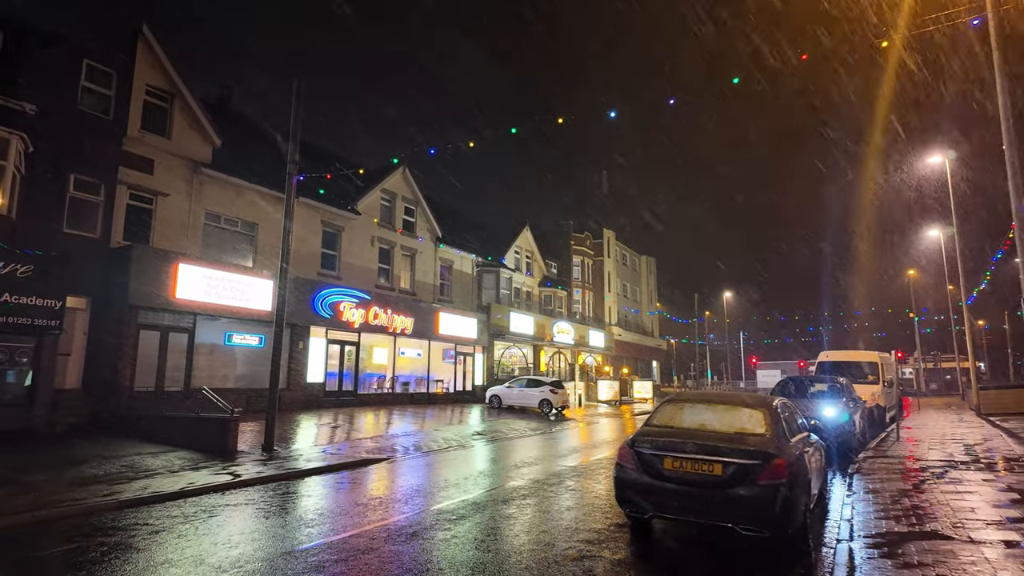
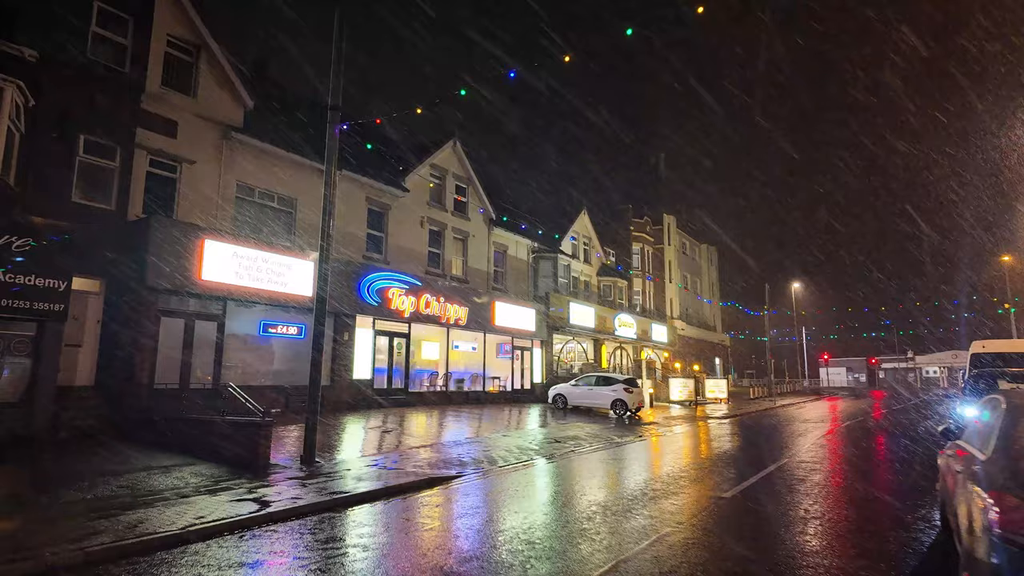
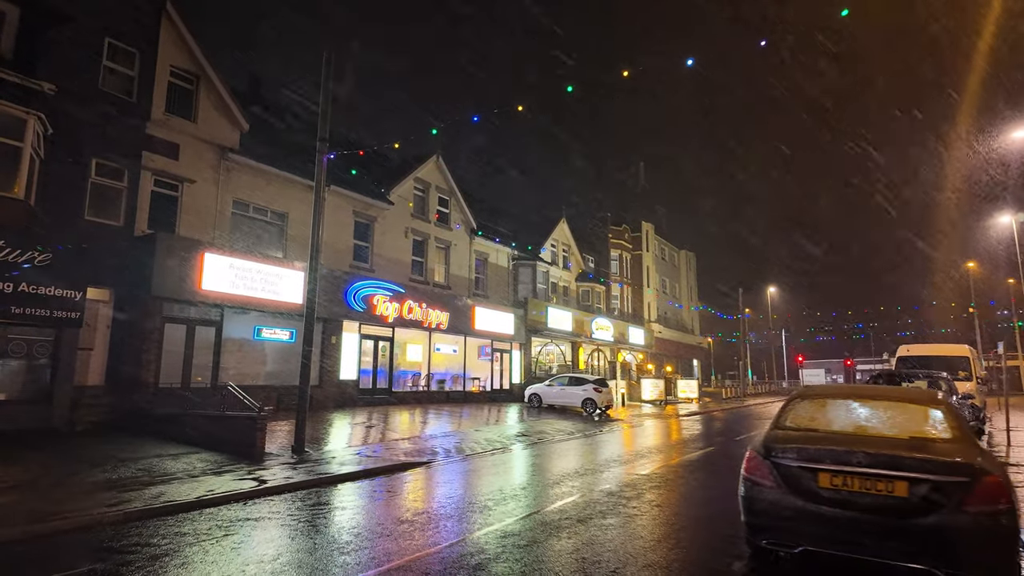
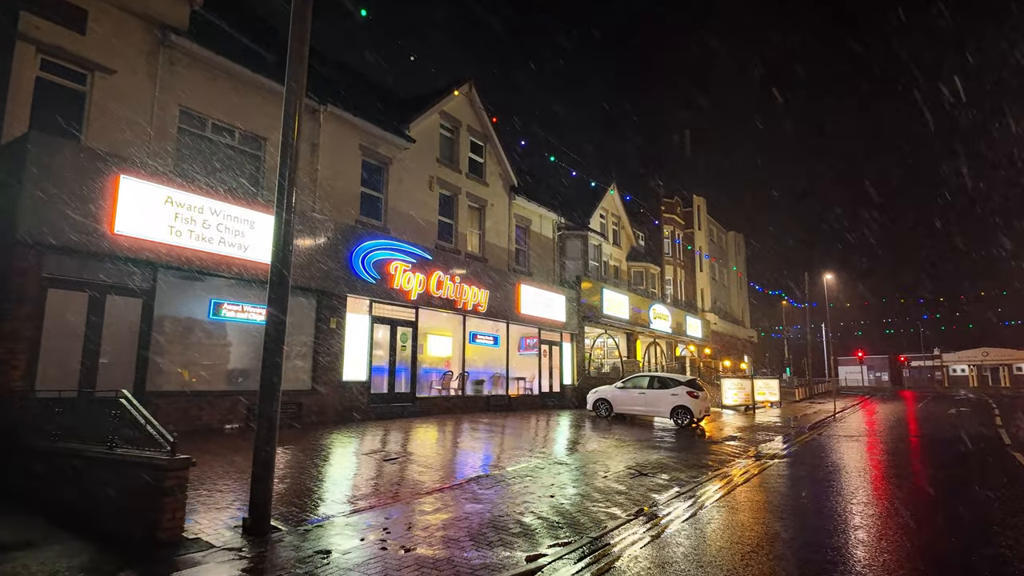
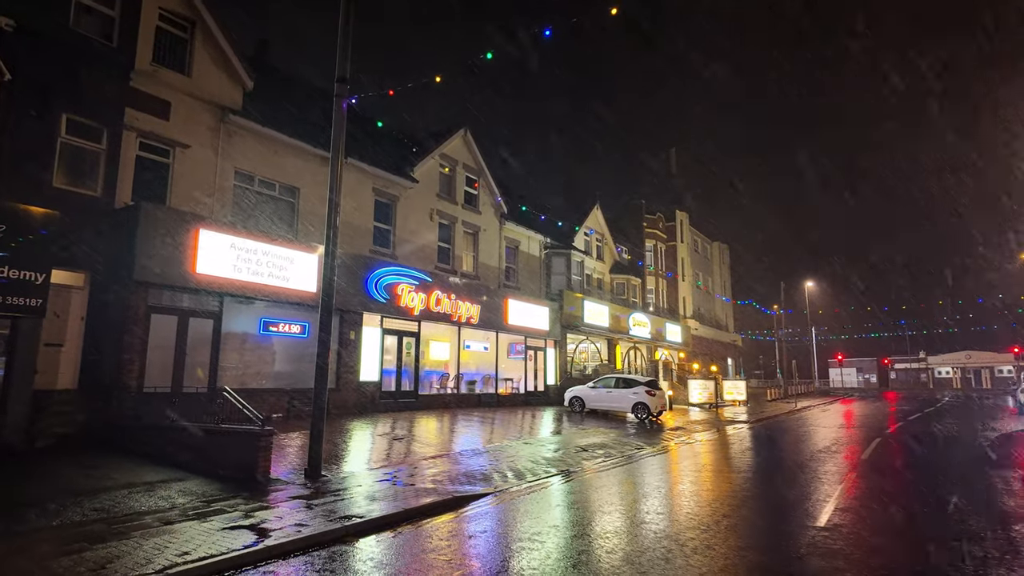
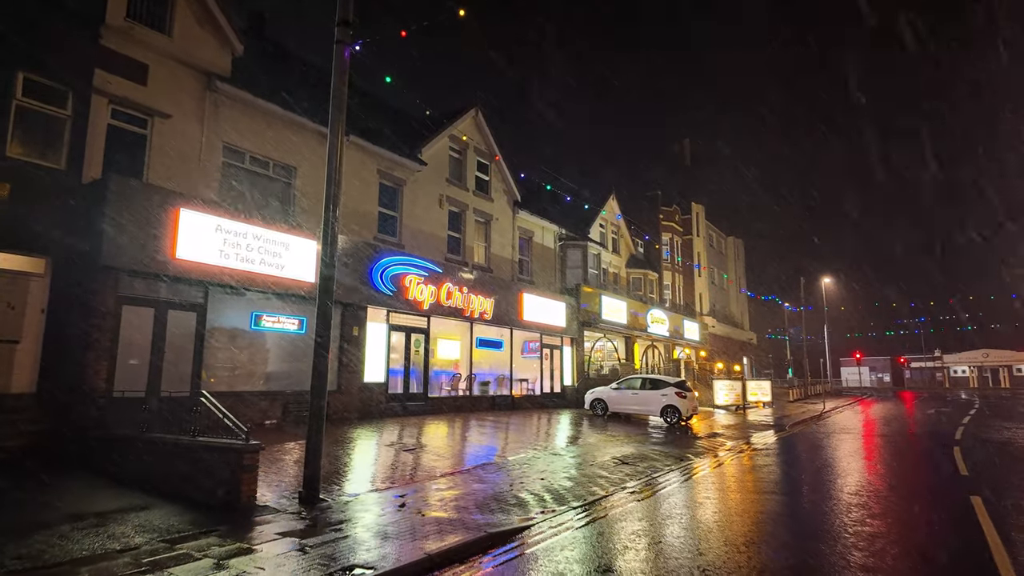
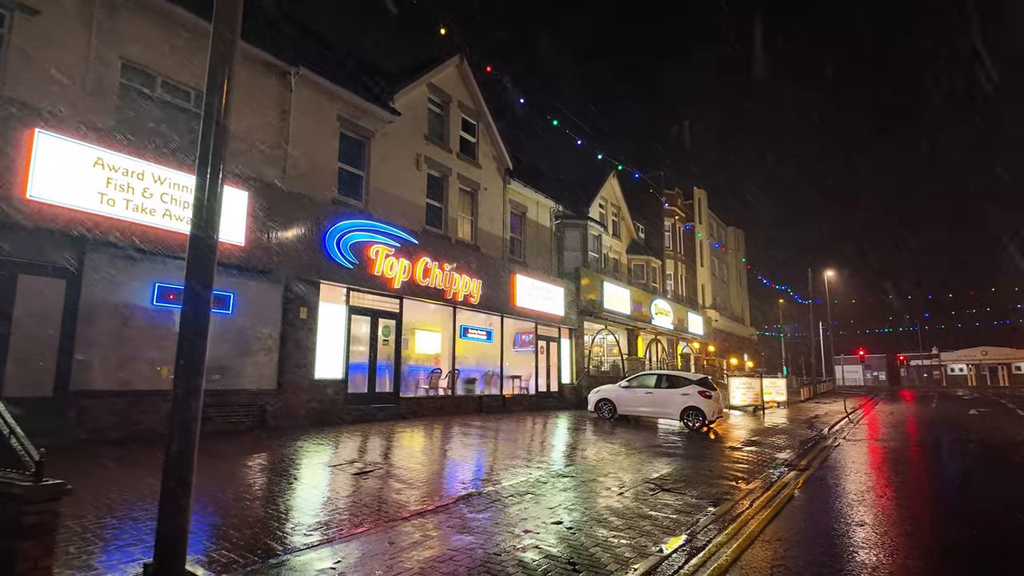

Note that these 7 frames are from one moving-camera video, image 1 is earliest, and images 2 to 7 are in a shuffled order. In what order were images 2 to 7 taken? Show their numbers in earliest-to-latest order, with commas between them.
3, 2, 5, 6, 4, 7
